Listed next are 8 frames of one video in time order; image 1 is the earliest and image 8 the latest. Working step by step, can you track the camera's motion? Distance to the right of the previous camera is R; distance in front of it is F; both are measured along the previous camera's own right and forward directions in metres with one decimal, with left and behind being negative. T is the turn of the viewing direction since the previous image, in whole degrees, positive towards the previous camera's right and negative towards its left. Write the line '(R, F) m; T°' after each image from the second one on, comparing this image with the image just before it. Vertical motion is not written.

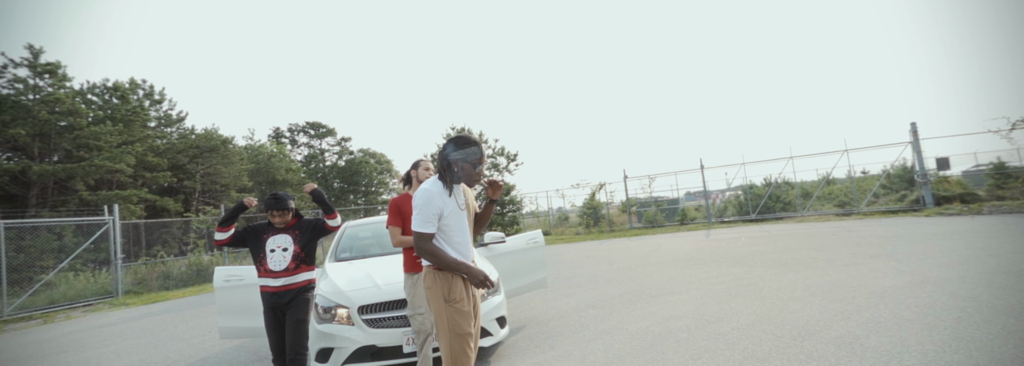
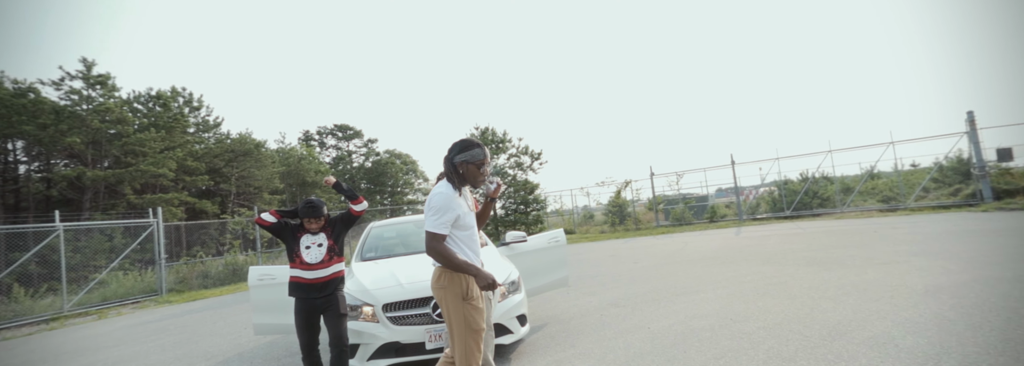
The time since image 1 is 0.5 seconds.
(+0.3, 0.0) m; -4°
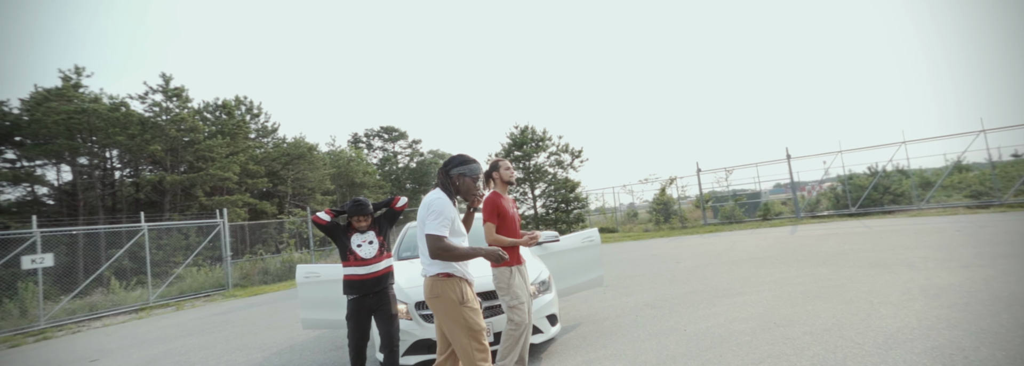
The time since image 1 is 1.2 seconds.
(+0.5, 0.0) m; -7°
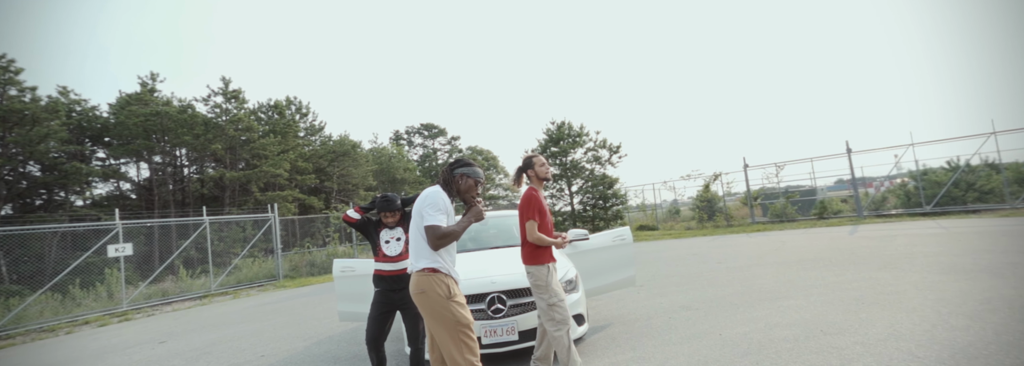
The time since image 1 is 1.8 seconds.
(+0.5, +0.1) m; -6°
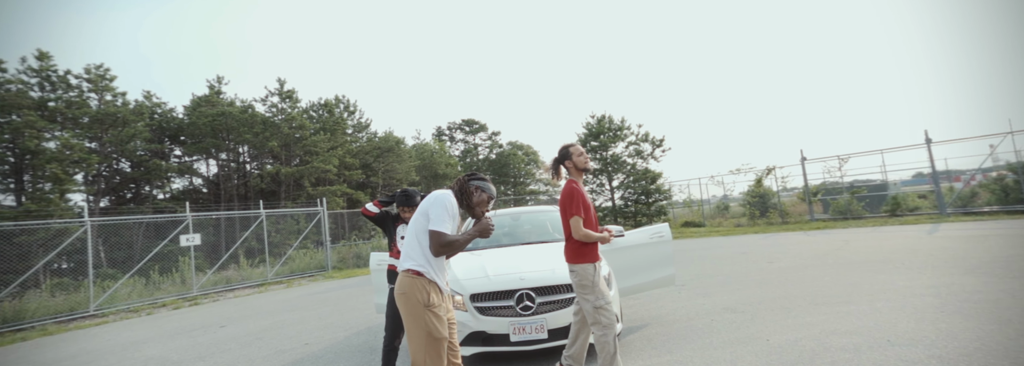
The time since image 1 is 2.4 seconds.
(+0.5, +0.2) m; -7°
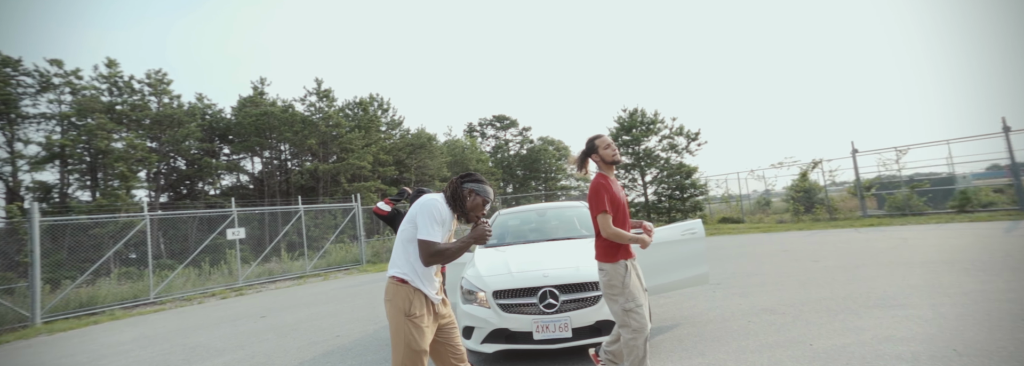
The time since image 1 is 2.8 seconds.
(+0.3, +0.2) m; -5°
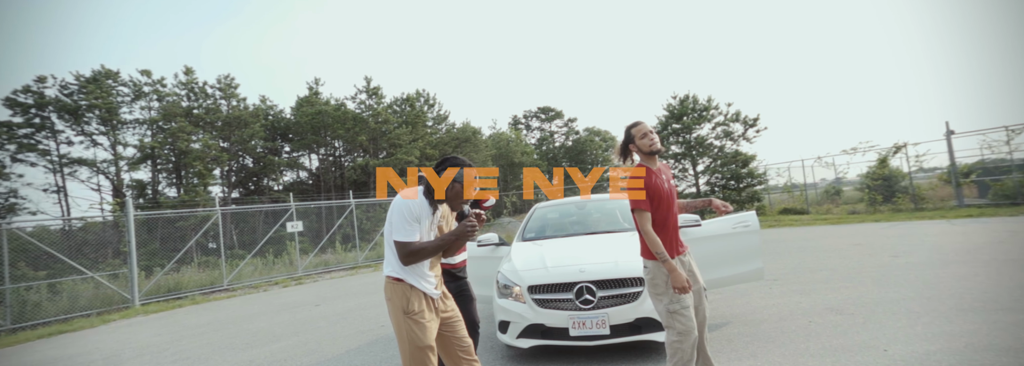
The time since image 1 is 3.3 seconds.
(+0.4, +0.3) m; -7°
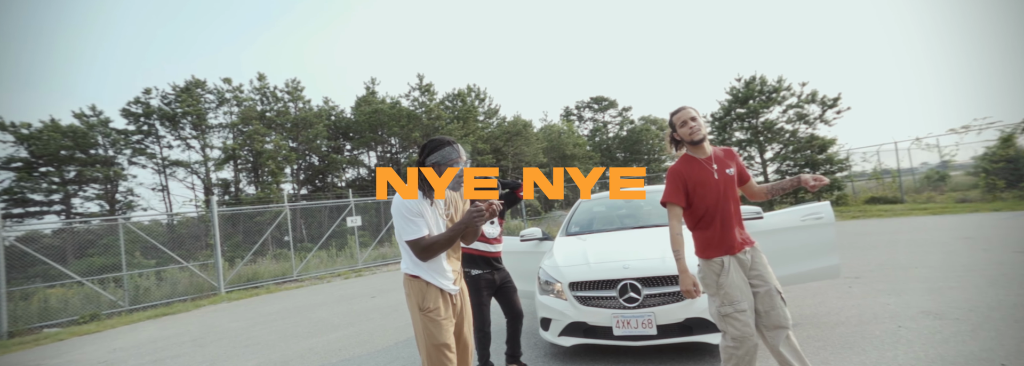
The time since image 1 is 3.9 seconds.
(+0.4, +0.4) m; -8°
